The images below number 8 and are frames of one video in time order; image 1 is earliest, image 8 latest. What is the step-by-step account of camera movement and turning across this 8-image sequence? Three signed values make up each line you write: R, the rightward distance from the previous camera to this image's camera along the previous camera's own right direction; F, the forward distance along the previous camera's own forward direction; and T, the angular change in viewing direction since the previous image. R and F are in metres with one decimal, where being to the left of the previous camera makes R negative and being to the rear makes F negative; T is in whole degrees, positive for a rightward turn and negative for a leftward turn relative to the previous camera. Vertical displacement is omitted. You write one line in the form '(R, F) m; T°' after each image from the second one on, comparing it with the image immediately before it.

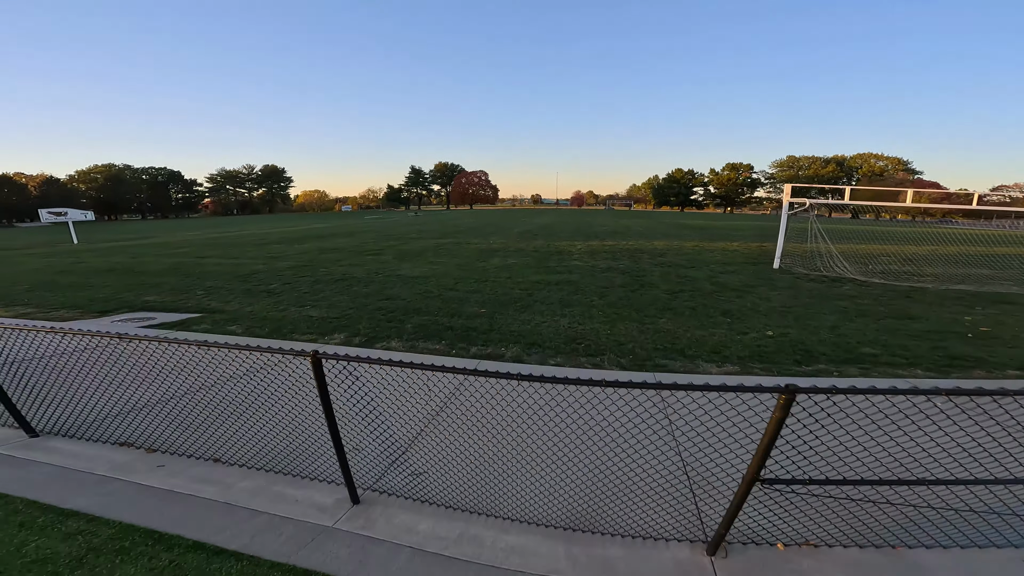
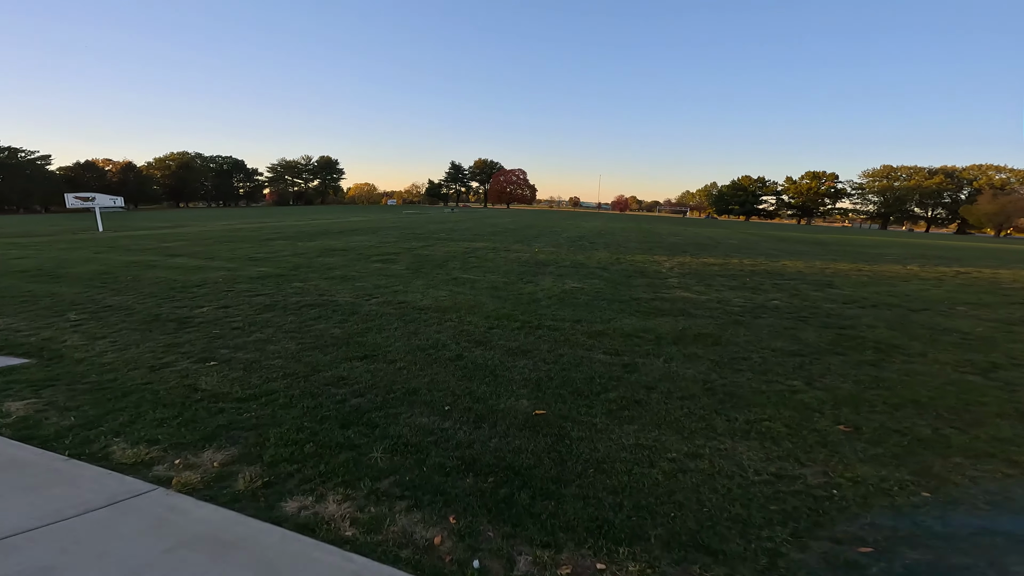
(-0.6, +5.2) m; -5°
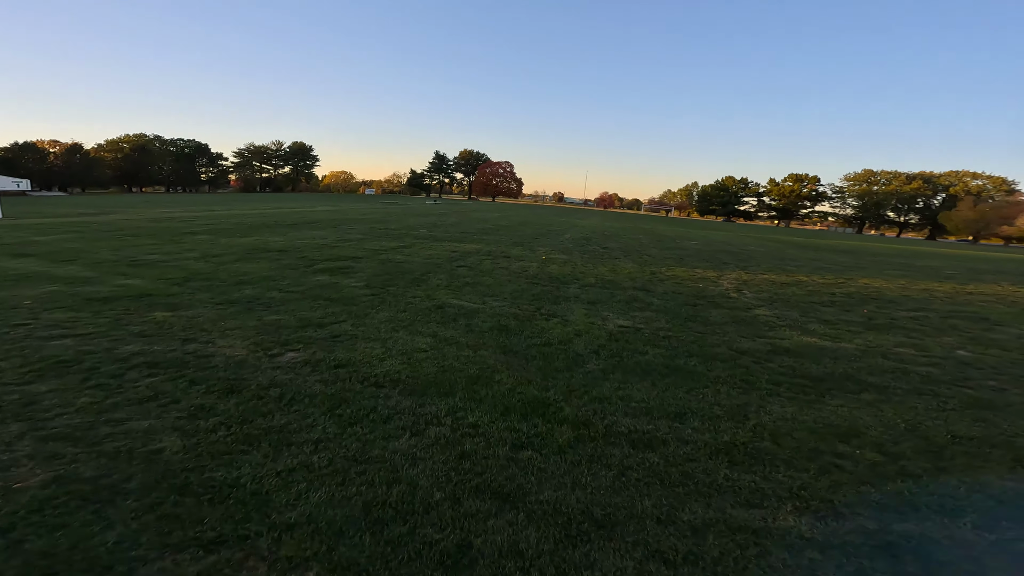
(-0.6, +3.6) m; +4°
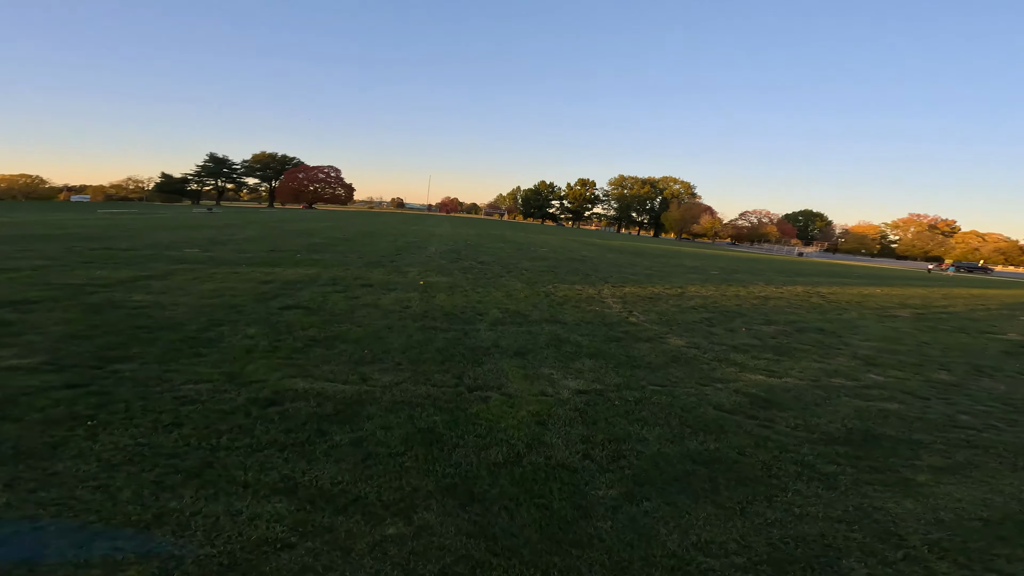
(-0.9, +2.2) m; +25°
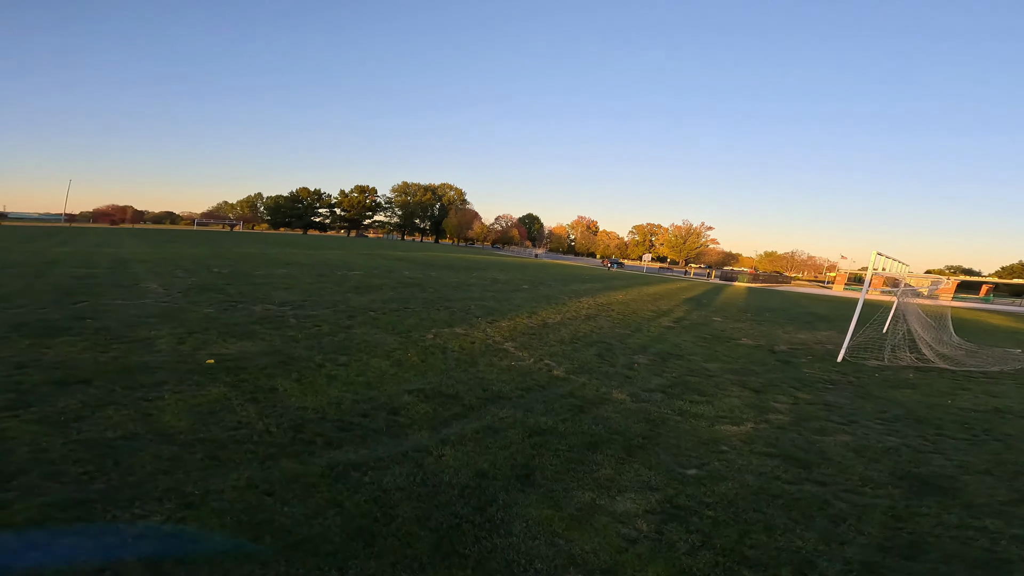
(-1.7, +2.2) m; +33°
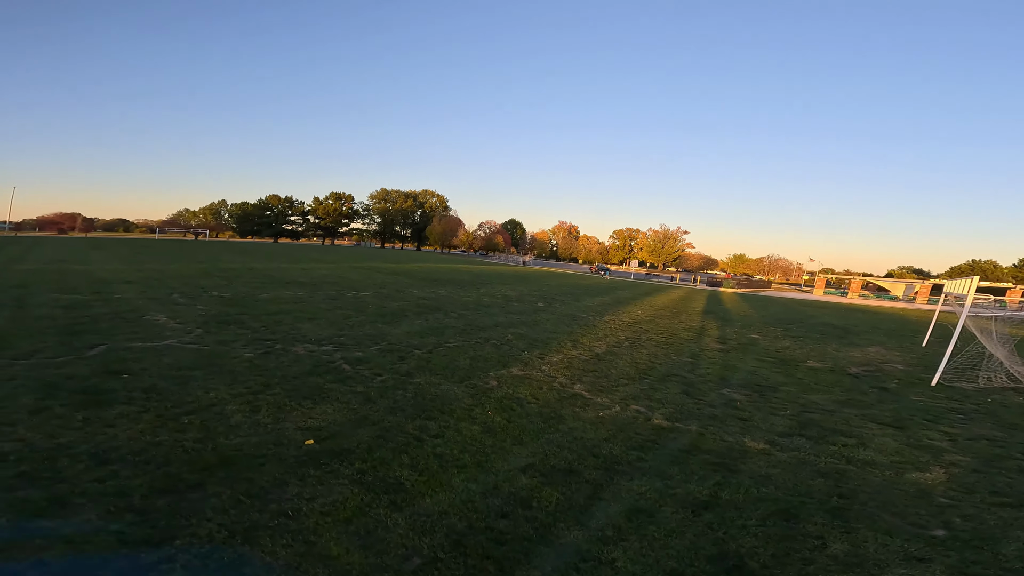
(-1.5, +0.6) m; +3°
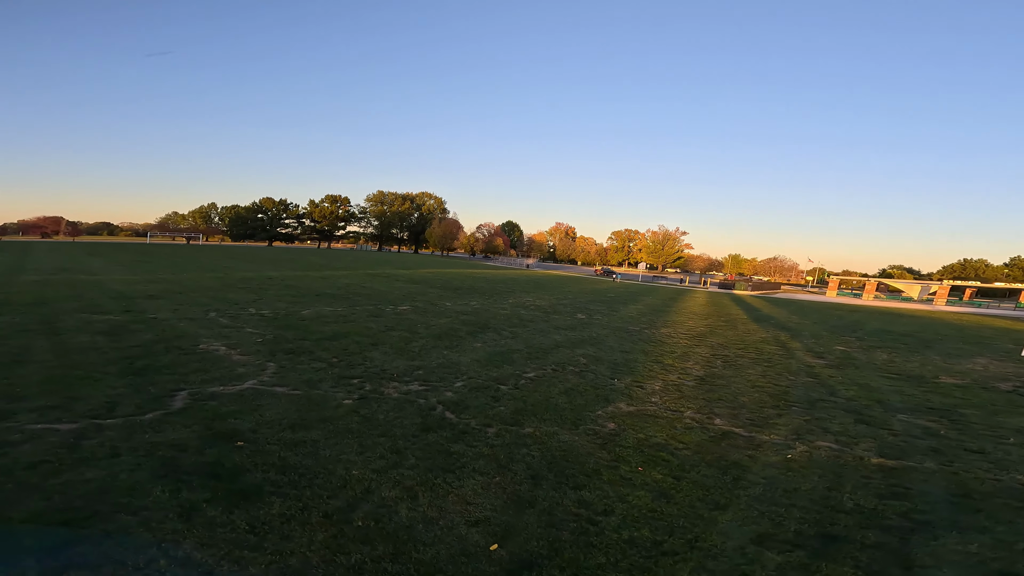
(-1.8, +0.8) m; +1°
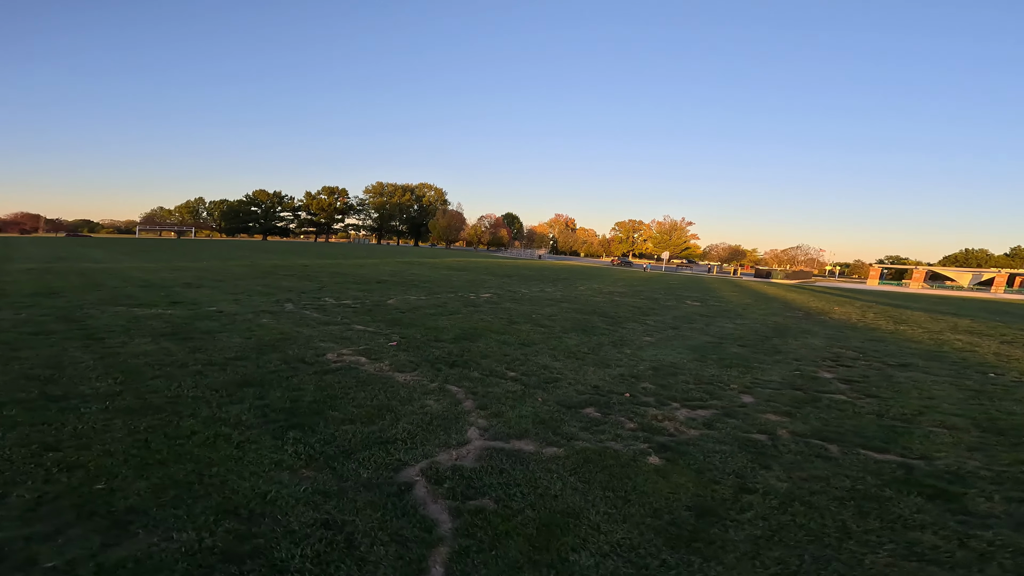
(-3.6, +3.1) m; +1°
